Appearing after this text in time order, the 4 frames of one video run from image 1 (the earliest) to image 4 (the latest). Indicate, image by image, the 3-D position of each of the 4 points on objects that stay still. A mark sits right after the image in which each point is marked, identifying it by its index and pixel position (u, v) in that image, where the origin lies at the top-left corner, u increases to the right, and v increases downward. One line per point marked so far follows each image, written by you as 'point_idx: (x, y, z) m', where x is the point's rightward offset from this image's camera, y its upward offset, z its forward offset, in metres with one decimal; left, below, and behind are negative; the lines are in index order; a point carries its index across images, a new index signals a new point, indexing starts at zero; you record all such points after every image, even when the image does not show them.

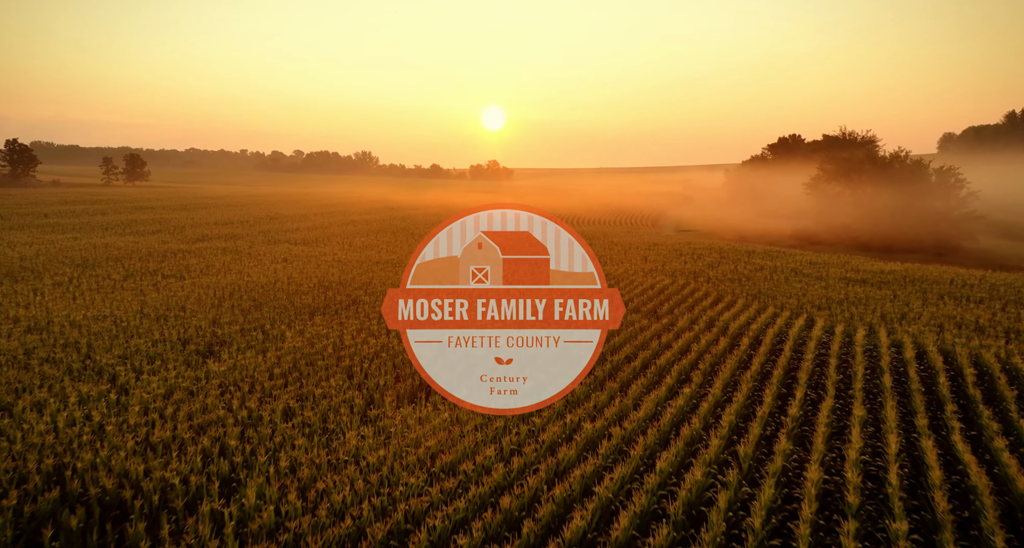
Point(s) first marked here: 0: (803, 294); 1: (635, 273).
0: (+5.6, -0.4, +13.4) m
1: (+2.8, 0.0, +16.4) m
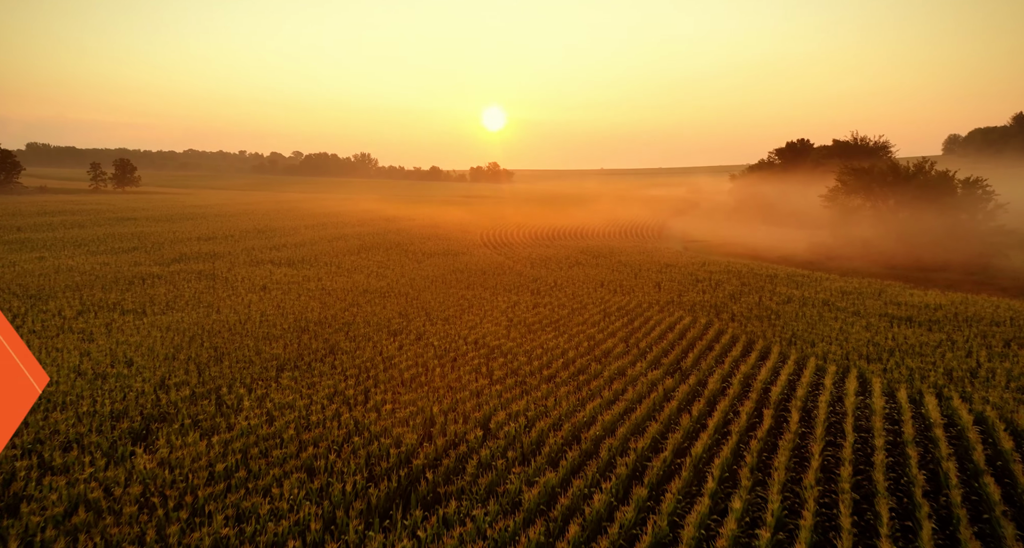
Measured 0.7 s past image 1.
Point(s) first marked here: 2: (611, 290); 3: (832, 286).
0: (+5.6, -1.1, +11.8) m
1: (+2.8, -0.7, +14.8) m
2: (+2.4, -0.4, +16.9) m
3: (+7.8, -0.3, +16.9) m
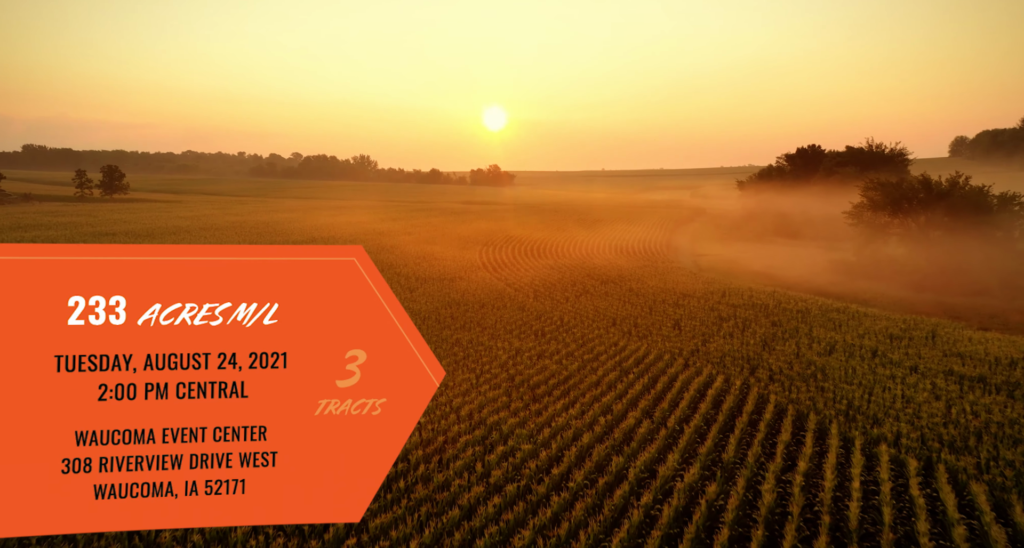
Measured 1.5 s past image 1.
0: (+5.6, -1.9, +9.8) m
1: (+2.9, -1.5, +12.8) m
2: (+2.4, -1.3, +15.0) m
3: (+7.8, -1.1, +14.9) m
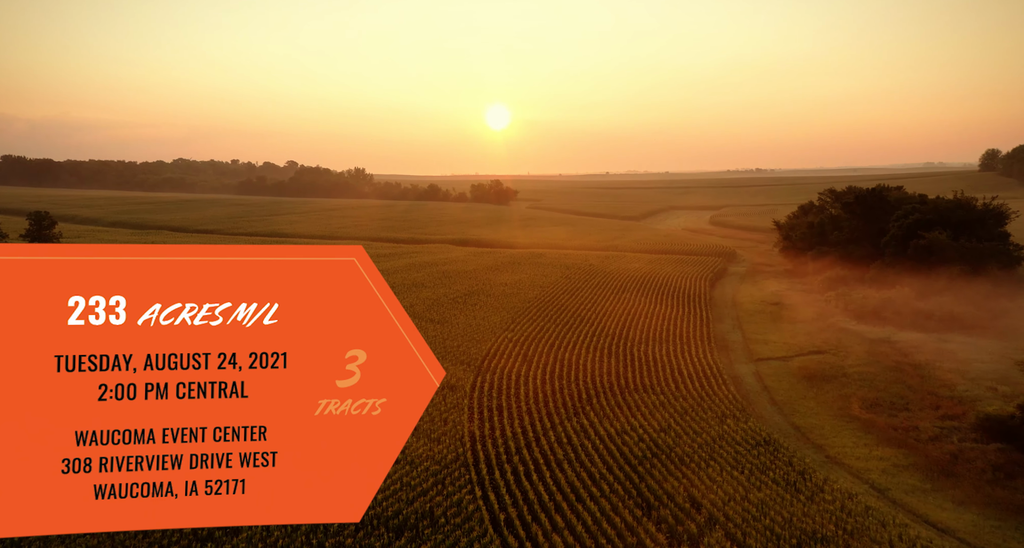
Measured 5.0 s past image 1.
0: (+5.7, -6.6, +0.3) m
1: (+2.9, -6.2, +3.3) m
2: (+2.5, -6.0, +5.5) m
3: (+7.9, -5.9, +5.4) m
